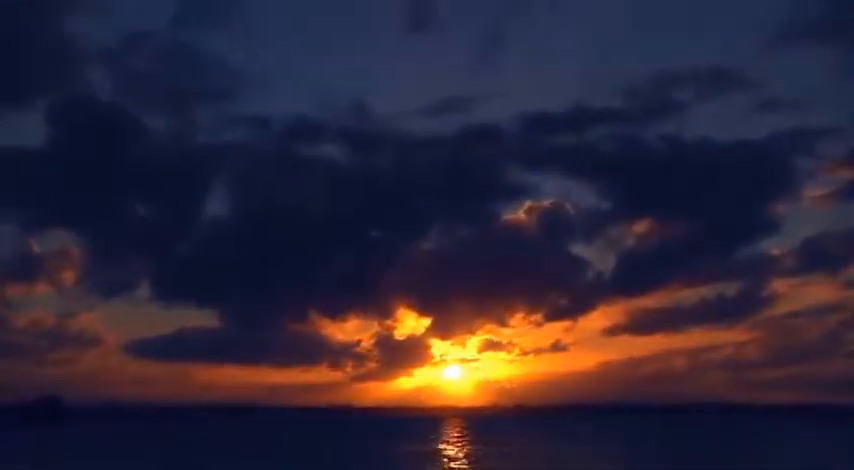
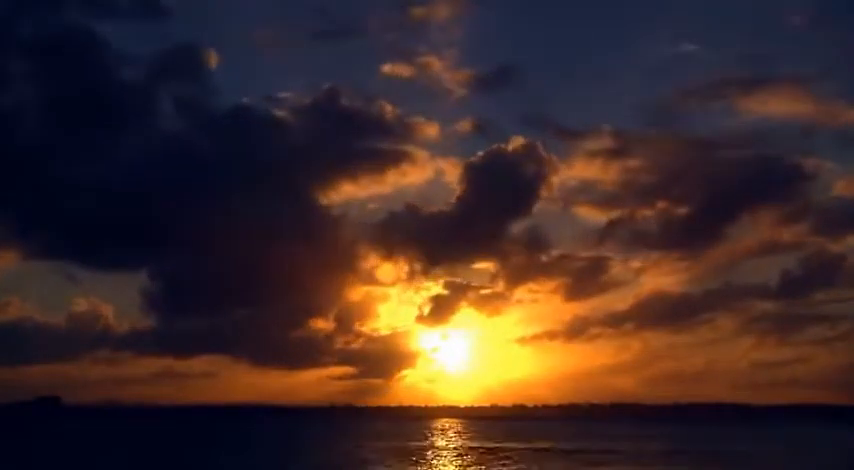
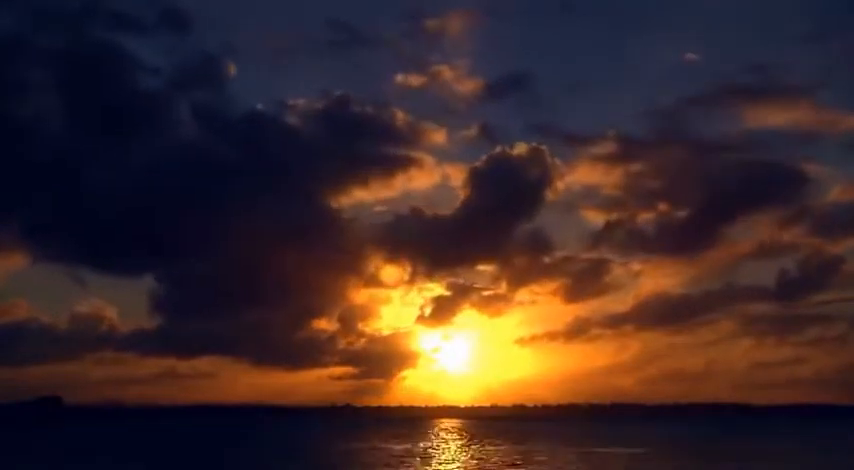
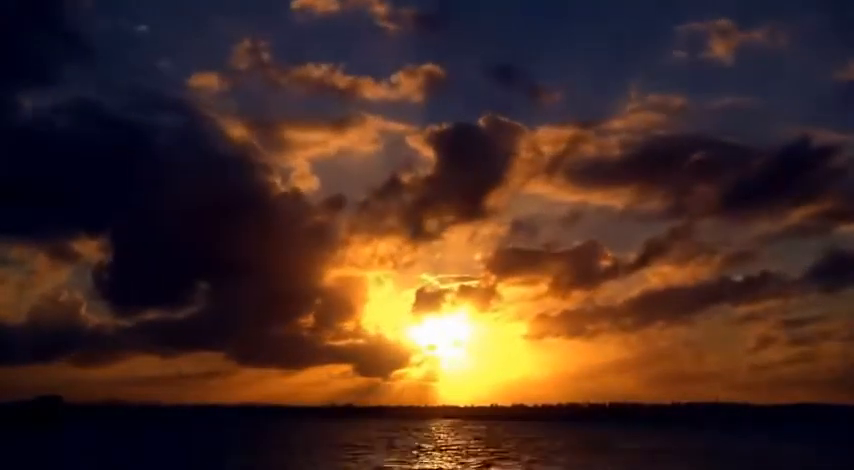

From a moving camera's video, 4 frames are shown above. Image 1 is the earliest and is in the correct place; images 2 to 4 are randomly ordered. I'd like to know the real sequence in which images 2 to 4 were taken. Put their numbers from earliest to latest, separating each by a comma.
3, 2, 4
